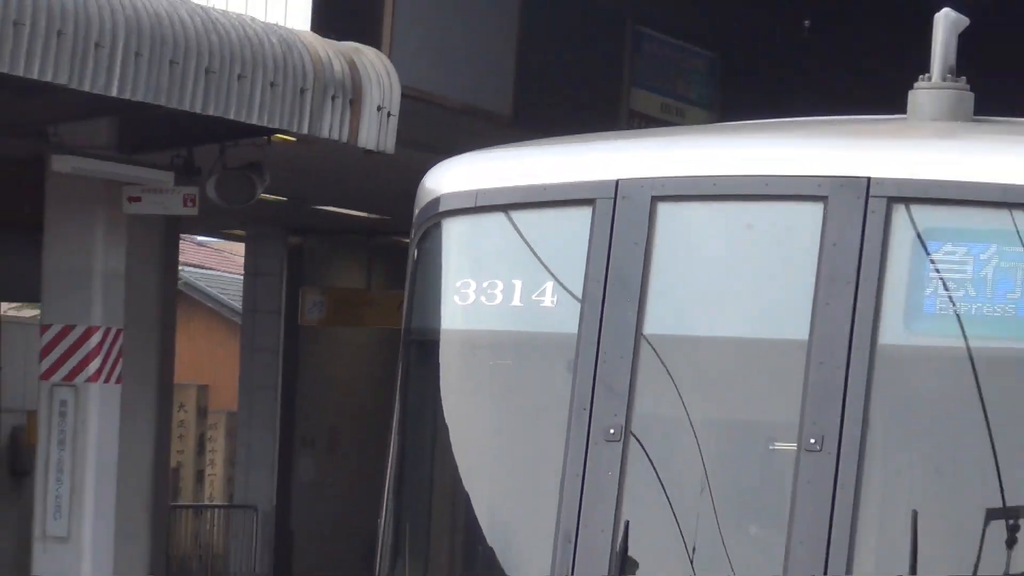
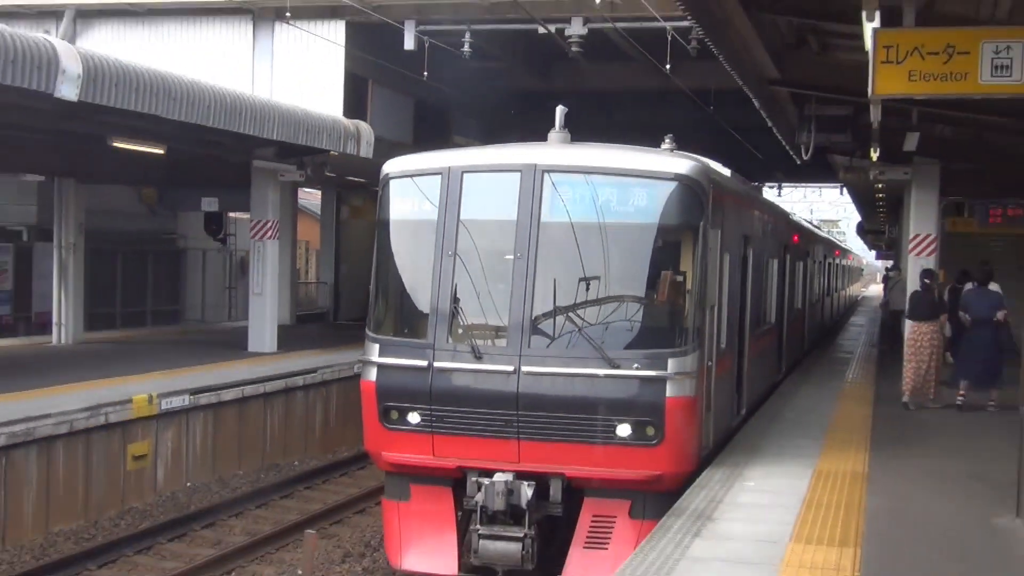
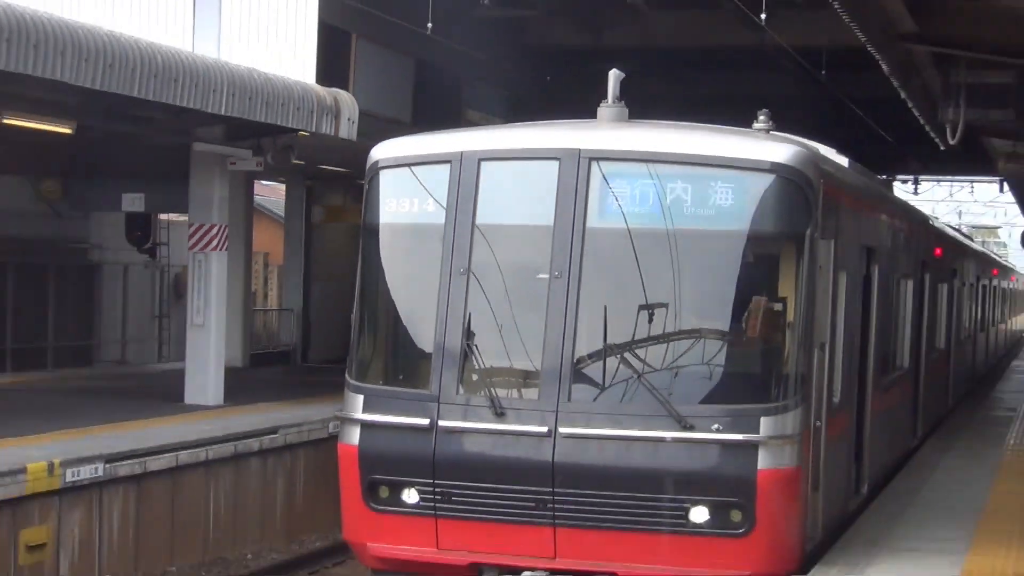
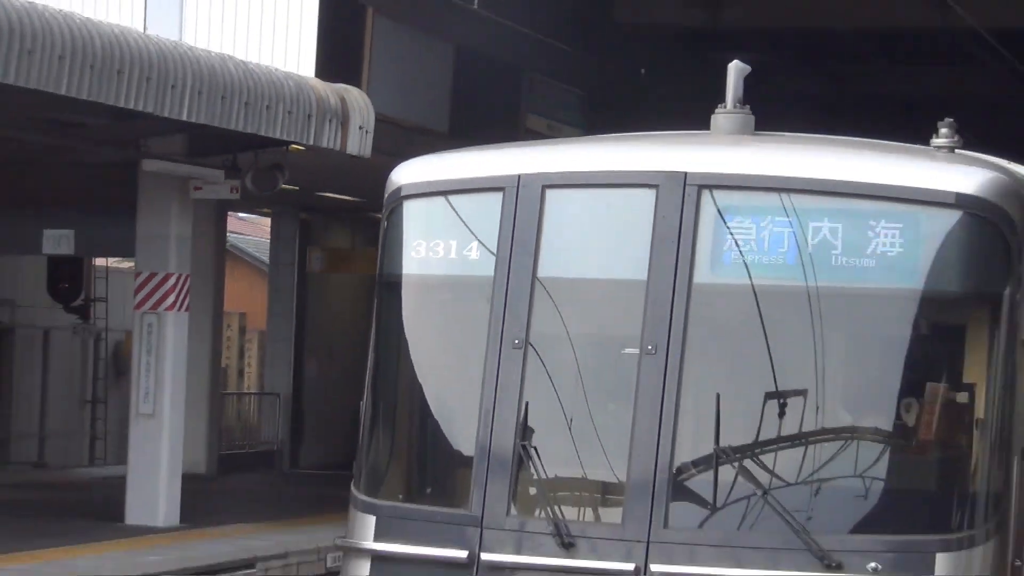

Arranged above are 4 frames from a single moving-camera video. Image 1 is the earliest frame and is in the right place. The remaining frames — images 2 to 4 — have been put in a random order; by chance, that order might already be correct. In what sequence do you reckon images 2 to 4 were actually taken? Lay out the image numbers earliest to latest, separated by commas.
4, 3, 2
